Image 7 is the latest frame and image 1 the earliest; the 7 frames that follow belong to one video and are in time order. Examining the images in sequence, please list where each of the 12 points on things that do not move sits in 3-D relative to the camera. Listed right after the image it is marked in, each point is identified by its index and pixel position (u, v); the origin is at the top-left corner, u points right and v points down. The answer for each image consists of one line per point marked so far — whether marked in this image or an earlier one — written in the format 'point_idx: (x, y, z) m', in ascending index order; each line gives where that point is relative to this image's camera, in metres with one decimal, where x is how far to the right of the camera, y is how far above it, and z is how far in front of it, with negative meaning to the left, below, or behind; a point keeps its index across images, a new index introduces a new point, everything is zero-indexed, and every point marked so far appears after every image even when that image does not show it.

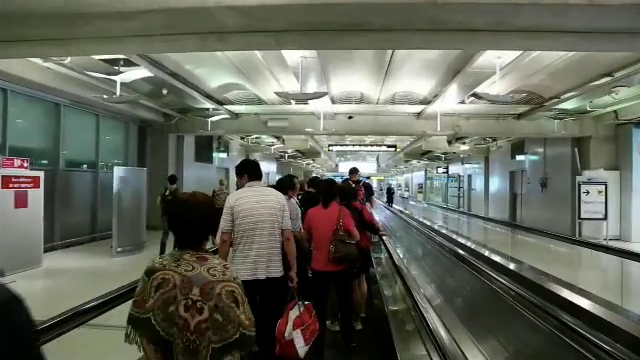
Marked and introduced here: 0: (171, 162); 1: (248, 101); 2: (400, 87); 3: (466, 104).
0: (-3.4, +0.5, +11.4) m
1: (-1.4, +1.5, +9.6) m
2: (+1.4, +1.7, +8.6) m
3: (+2.7, +1.4, +9.1) m
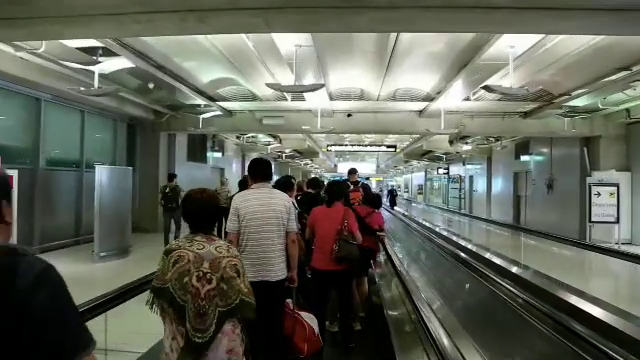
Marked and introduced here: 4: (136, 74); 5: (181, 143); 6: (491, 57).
0: (-3.5, +0.4, +10.9) m
1: (-1.4, +1.5, +9.1) m
2: (+1.3, +1.7, +8.2) m
3: (+2.6, +1.4, +8.6) m
4: (-2.5, +1.4, +6.7) m
5: (-3.3, +0.9, +11.6) m
6: (+1.8, +1.3, +5.4) m
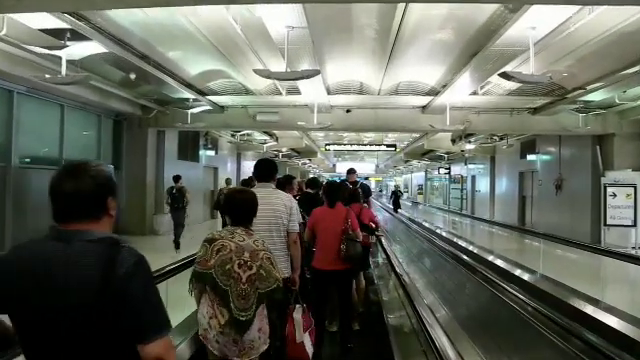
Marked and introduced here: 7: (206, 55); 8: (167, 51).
0: (-3.5, +0.5, +10.3) m
1: (-1.5, +1.5, +8.6) m
2: (+1.3, +1.7, +7.6) m
3: (+2.6, +1.4, +8.1) m
4: (-2.6, +1.5, +6.2) m
5: (-3.3, +0.9, +11.1) m
6: (+1.8, +1.3, +4.8) m
7: (-1.6, +1.8, +7.0) m
8: (-2.0, +1.7, +6.5) m
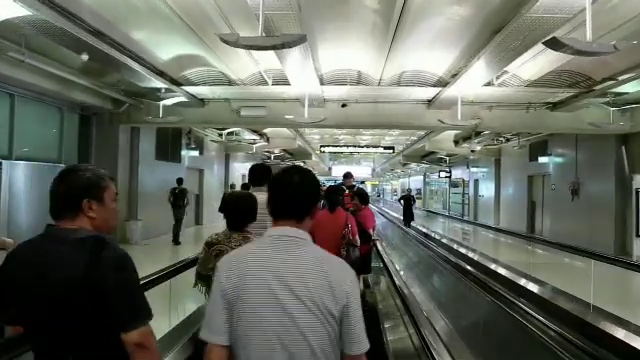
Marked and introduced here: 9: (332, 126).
0: (-3.7, +0.4, +9.3) m
1: (-1.6, +1.5, +7.5) m
2: (+1.2, +1.6, +6.6) m
3: (+2.5, +1.4, +7.1) m
4: (-2.7, +1.4, +5.1) m
5: (-3.5, +0.9, +10.0) m
6: (+1.7, +1.3, +3.8) m
7: (-1.7, +1.8, +5.9) m
8: (-2.1, +1.7, +5.4) m
9: (+0.2, +0.9, +8.6) m
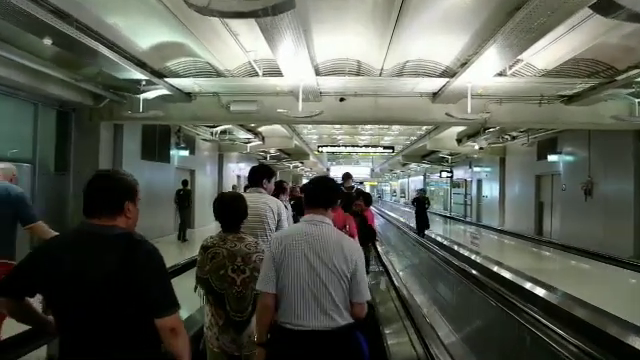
0: (-3.7, +0.4, +8.6) m
1: (-1.6, +1.5, +6.9) m
2: (+1.1, +1.6, +6.0) m
3: (+2.4, +1.4, +6.5) m
4: (-2.7, +1.4, +4.5) m
5: (-3.5, +0.8, +9.4) m
6: (+1.7, +1.3, +3.2) m
7: (-1.8, +1.7, +5.3) m
8: (-2.2, +1.7, +4.8) m
9: (+0.2, +0.9, +8.0) m
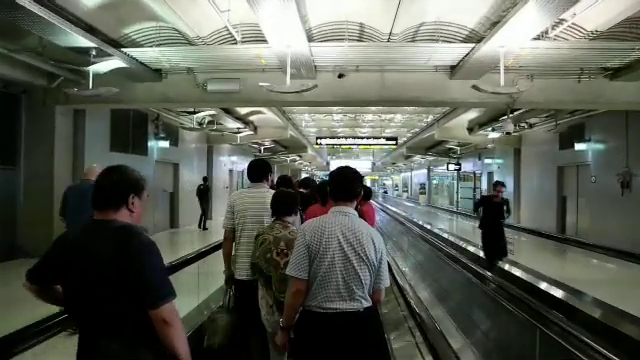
0: (-3.8, +0.5, +7.4) m
1: (-1.7, +1.6, +5.6) m
2: (+1.0, +1.7, +4.7) m
3: (+2.3, +1.5, +5.2) m
4: (-2.8, +1.5, +3.2) m
5: (-3.6, +0.9, +8.1) m
6: (+1.6, +1.4, +1.9) m
7: (-1.8, +1.8, +4.0) m
8: (-2.2, +1.7, +3.6) m
9: (+0.1, +1.0, +6.7) m
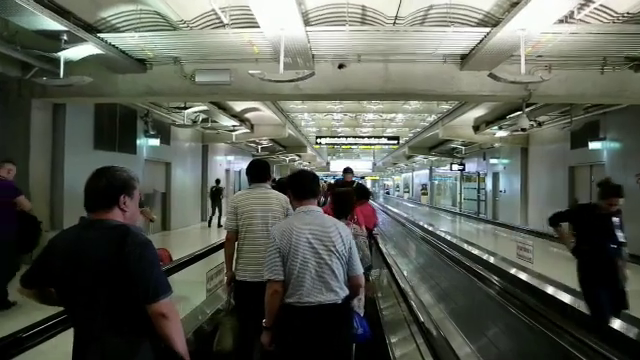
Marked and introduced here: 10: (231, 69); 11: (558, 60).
0: (-3.8, +0.5, +6.8) m
1: (-1.7, +1.6, +5.1) m
2: (+1.0, +1.7, +4.2) m
3: (+2.3, +1.5, +4.7) m
4: (-2.8, +1.5, +2.7) m
5: (-3.6, +0.9, +7.6) m
6: (+1.6, +1.4, +1.4) m
7: (-1.9, +1.8, +3.5) m
8: (-2.3, +1.7, +3.0) m
9: (+0.1, +1.0, +6.2) m
10: (-1.1, +1.3, +5.8) m
11: (+2.7, +1.4, +5.5) m
